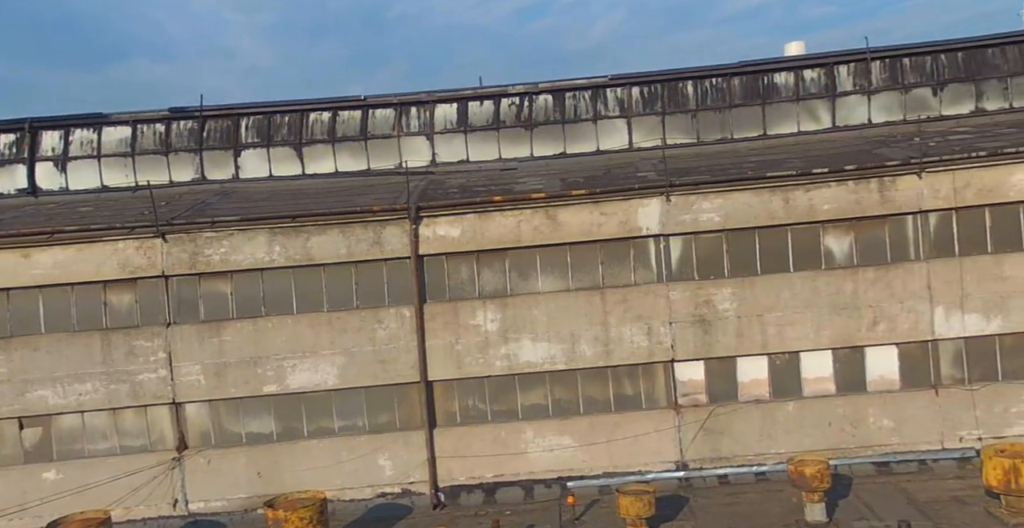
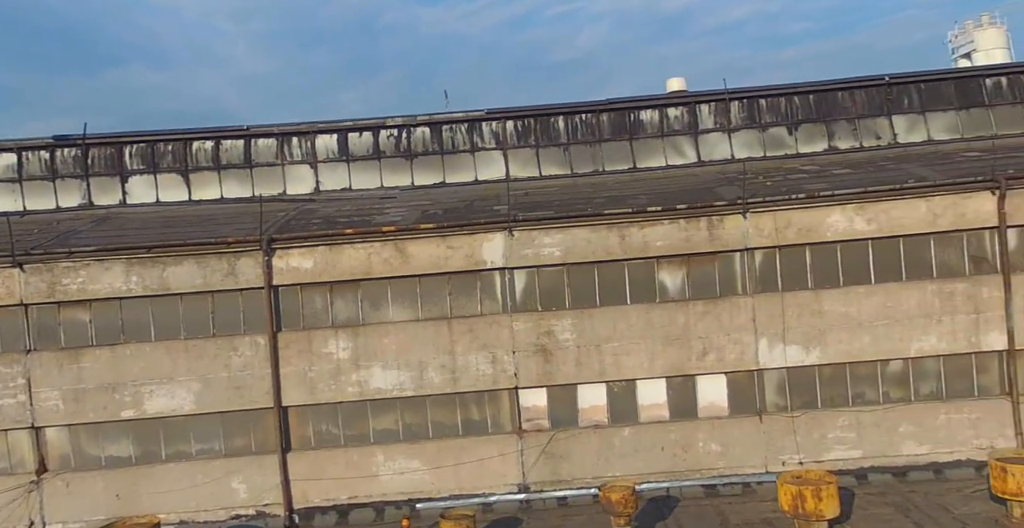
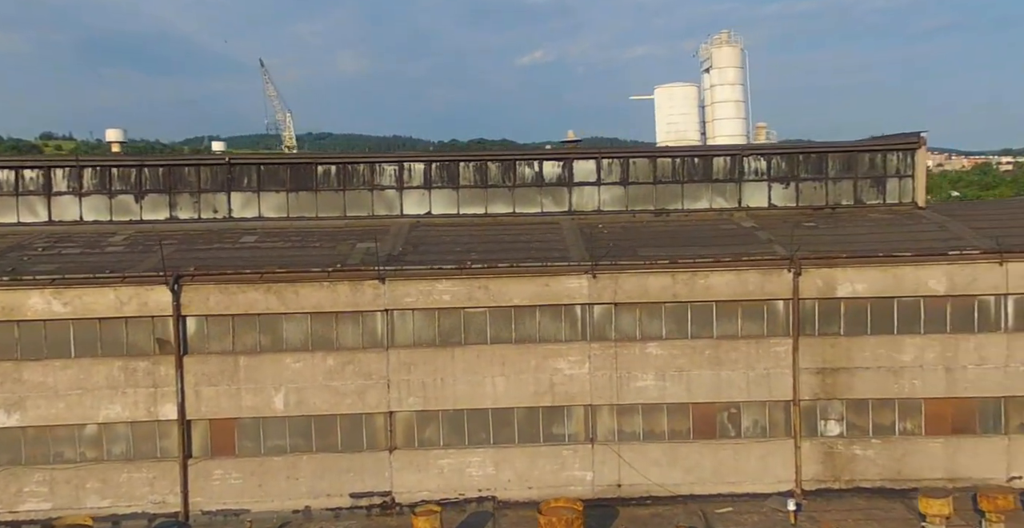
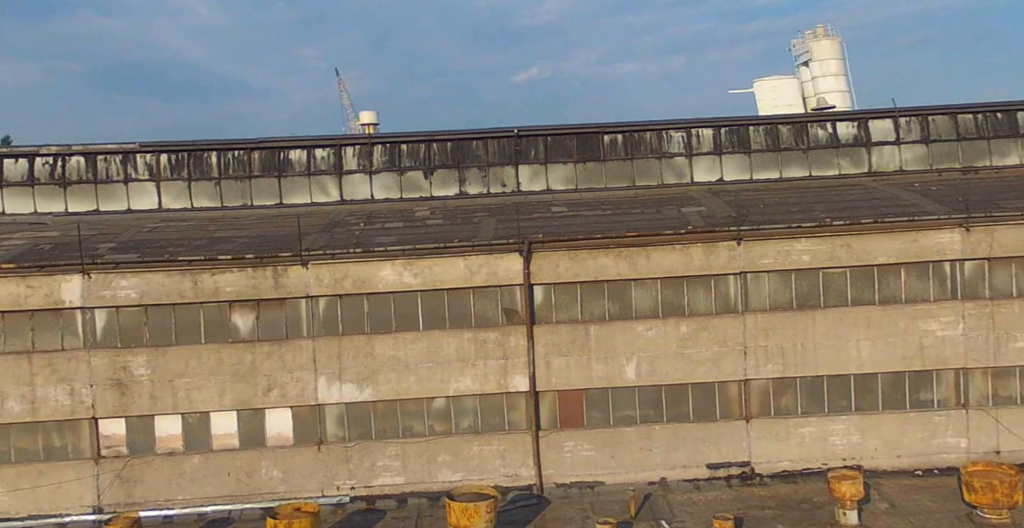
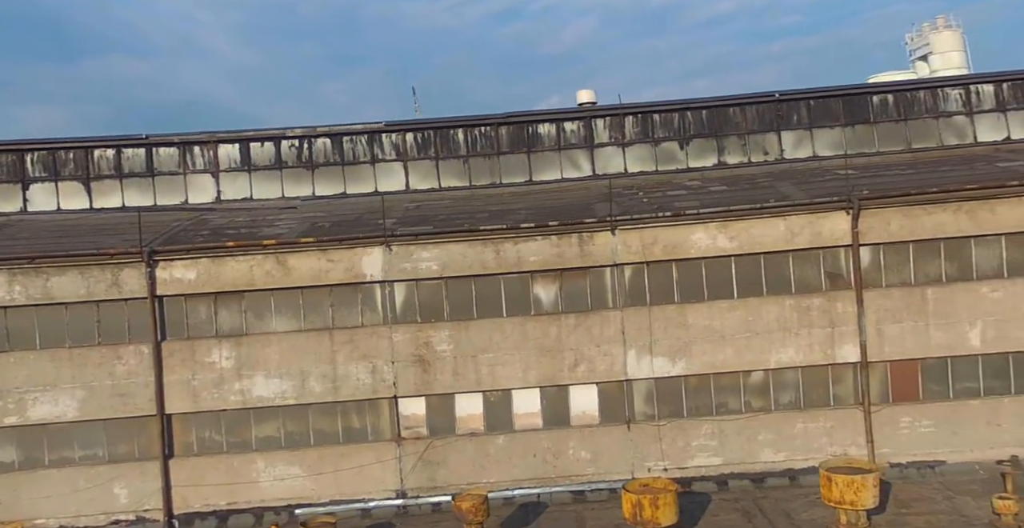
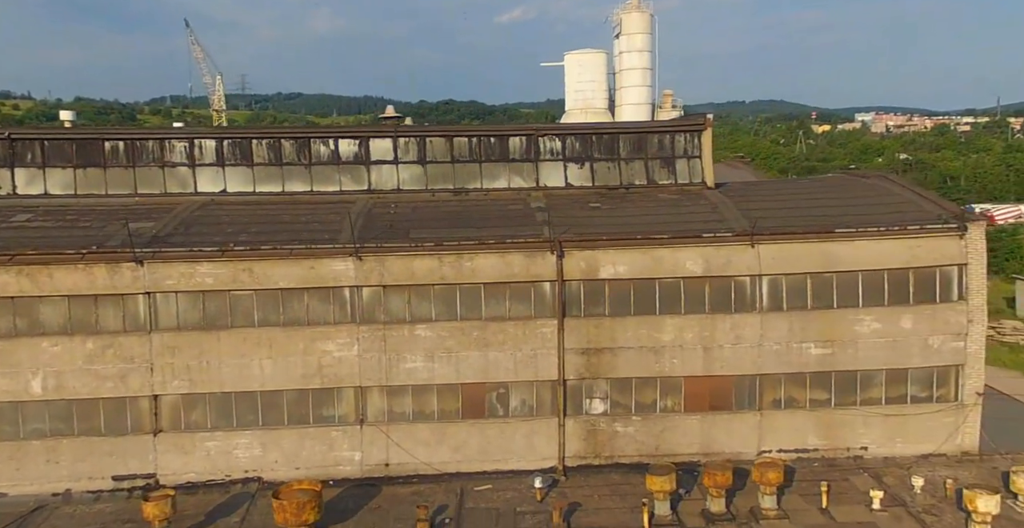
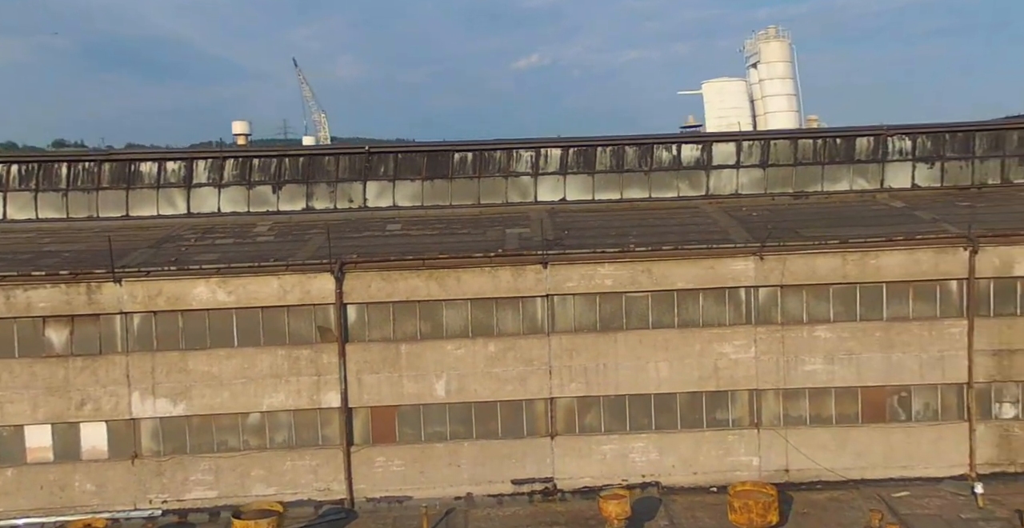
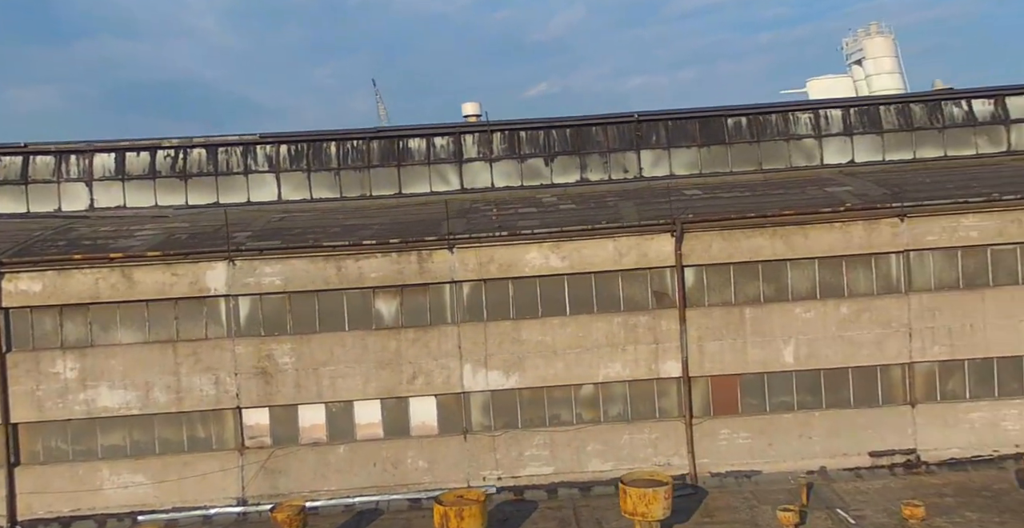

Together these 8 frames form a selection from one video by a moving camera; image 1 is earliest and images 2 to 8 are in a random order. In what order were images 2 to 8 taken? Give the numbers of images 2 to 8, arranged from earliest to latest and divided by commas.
2, 5, 8, 4, 7, 3, 6
